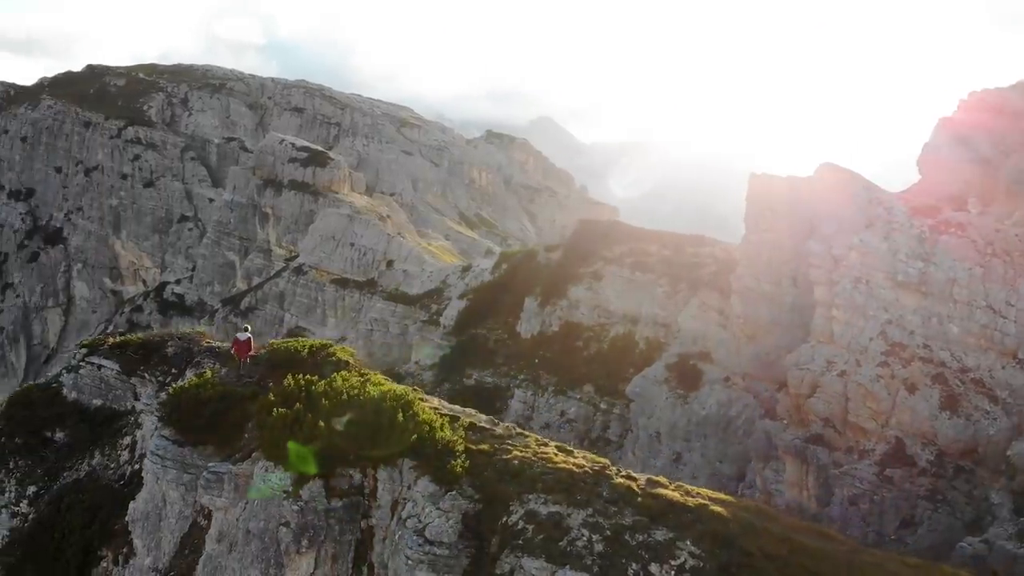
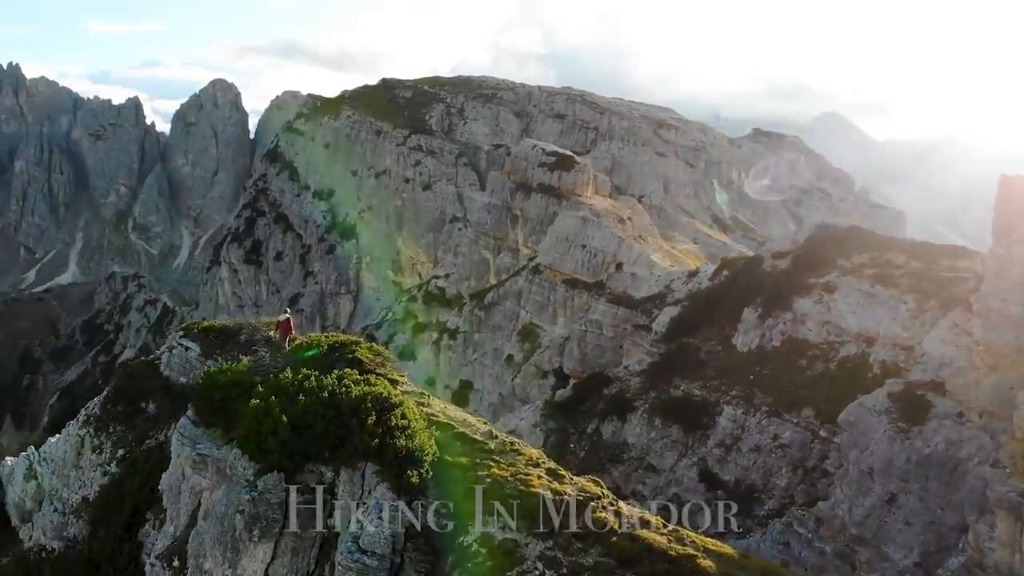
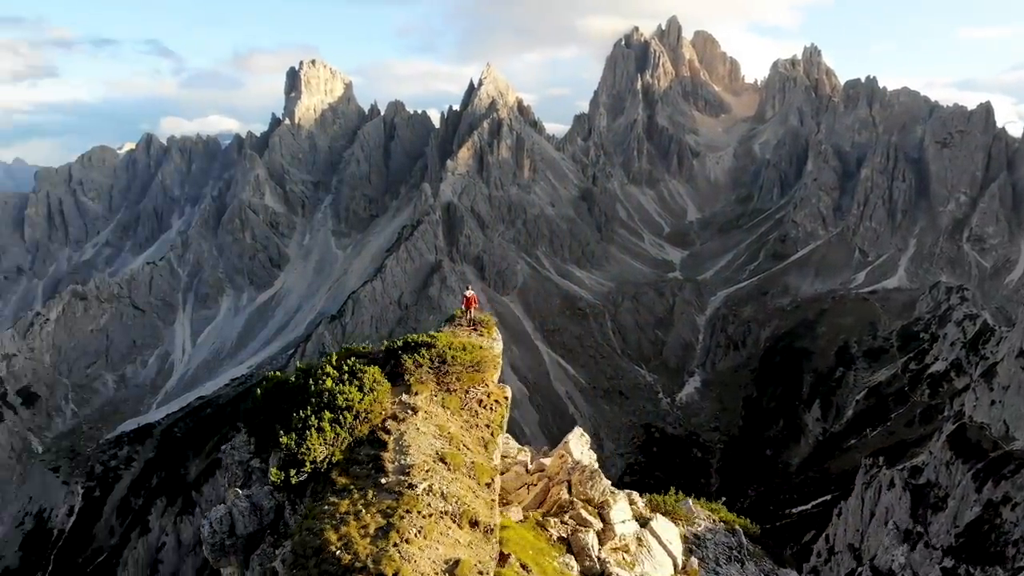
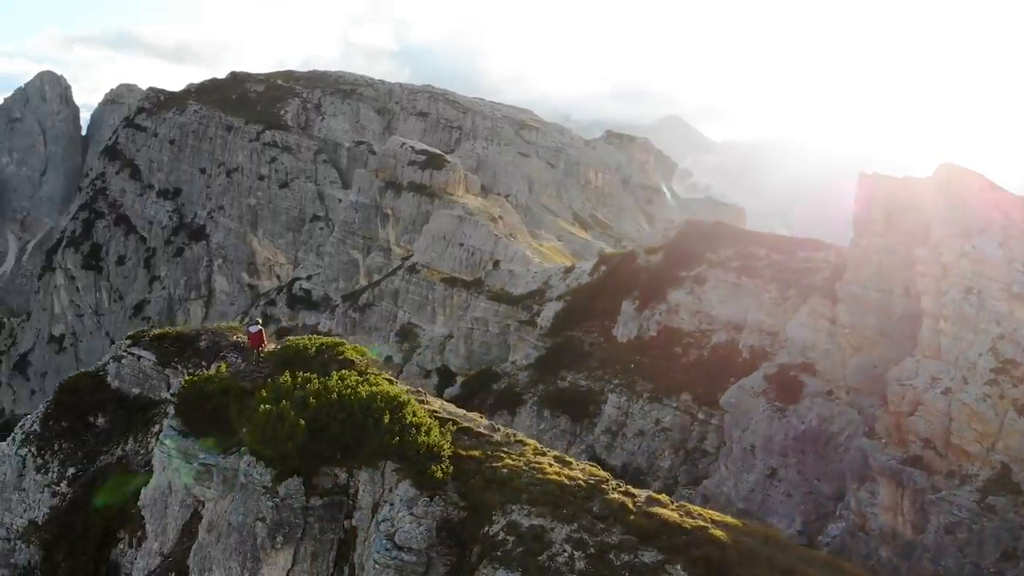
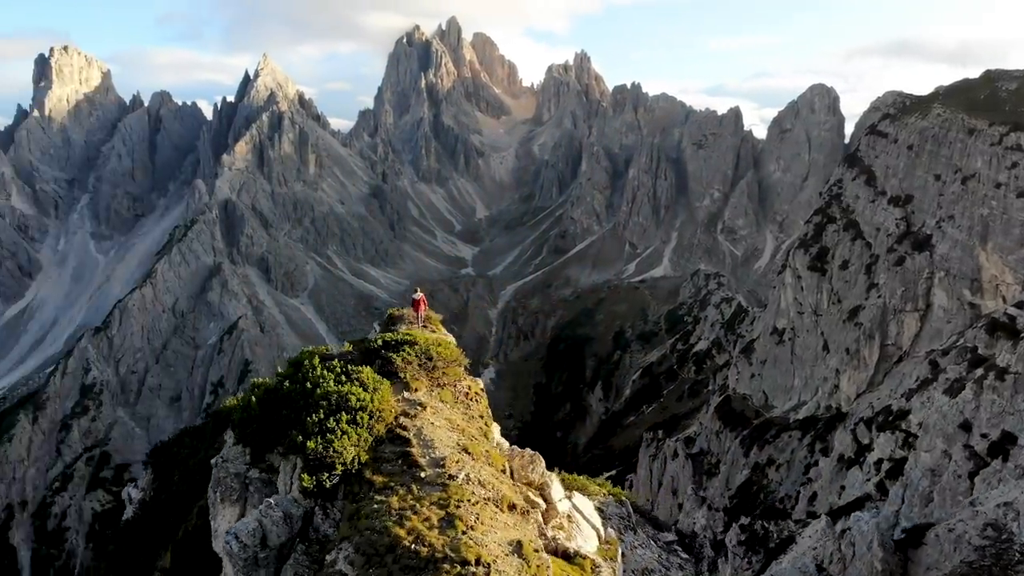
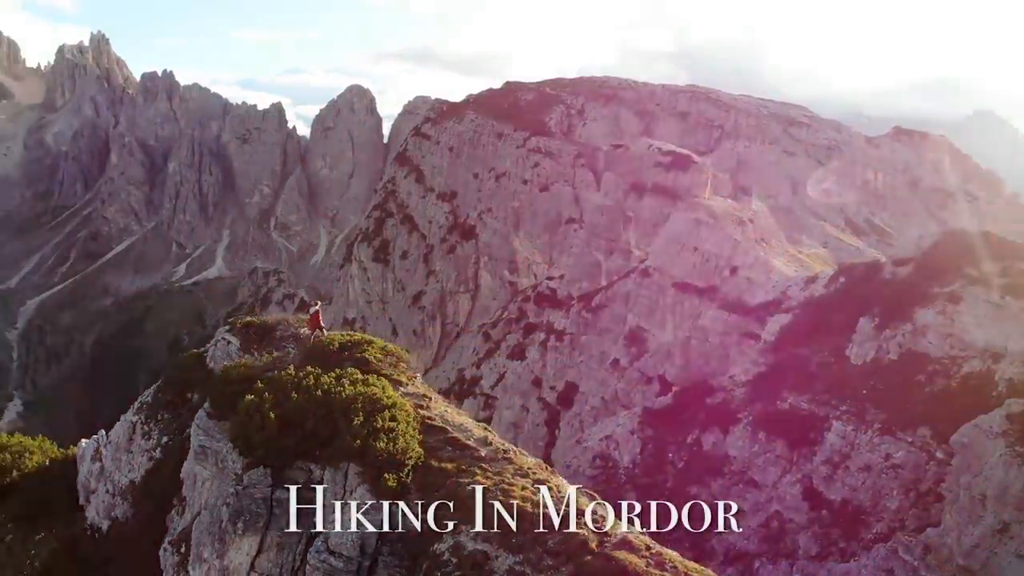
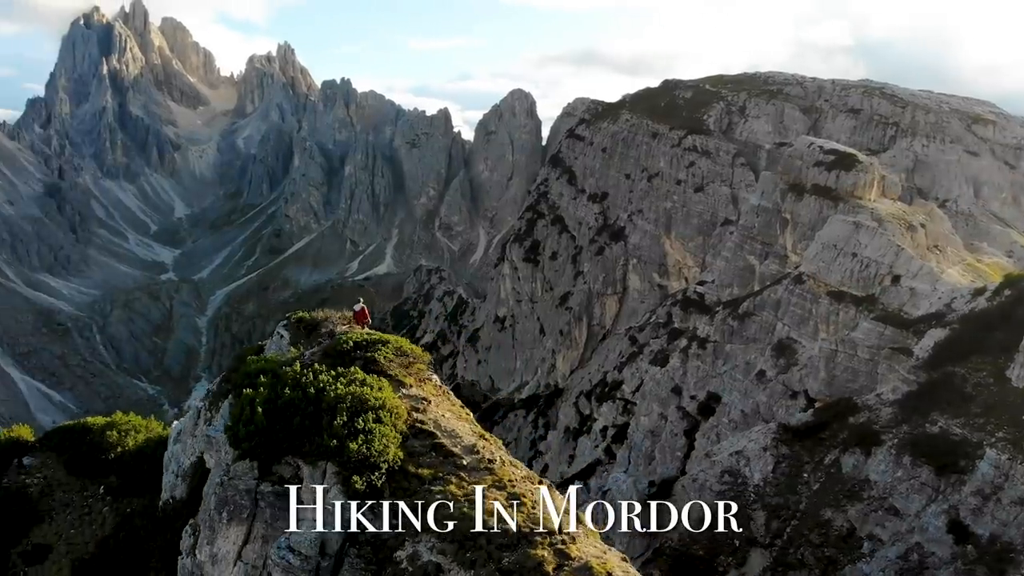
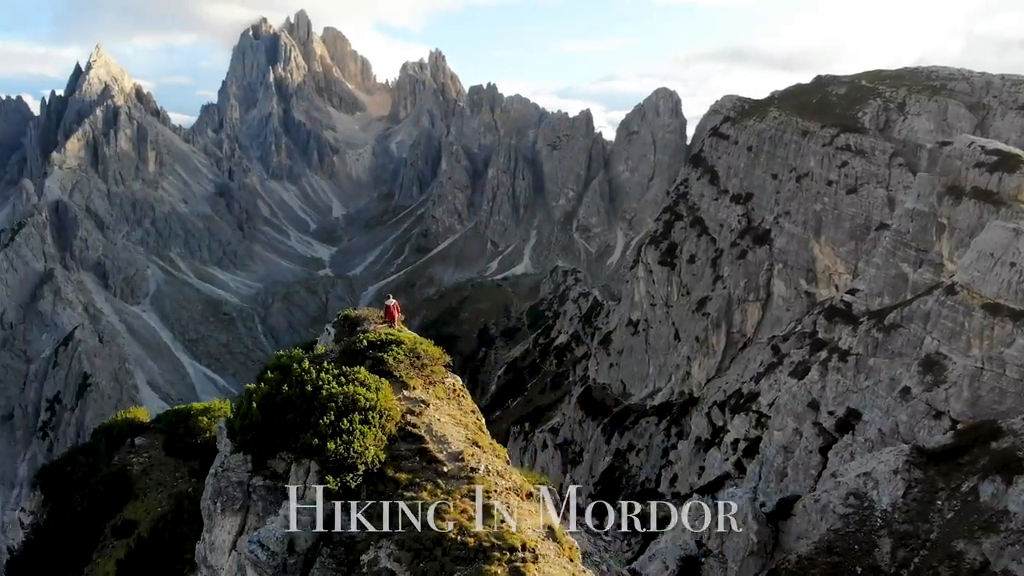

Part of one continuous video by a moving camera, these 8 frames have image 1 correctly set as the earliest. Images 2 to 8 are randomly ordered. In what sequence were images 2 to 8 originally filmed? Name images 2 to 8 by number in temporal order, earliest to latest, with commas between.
4, 2, 6, 7, 8, 5, 3
